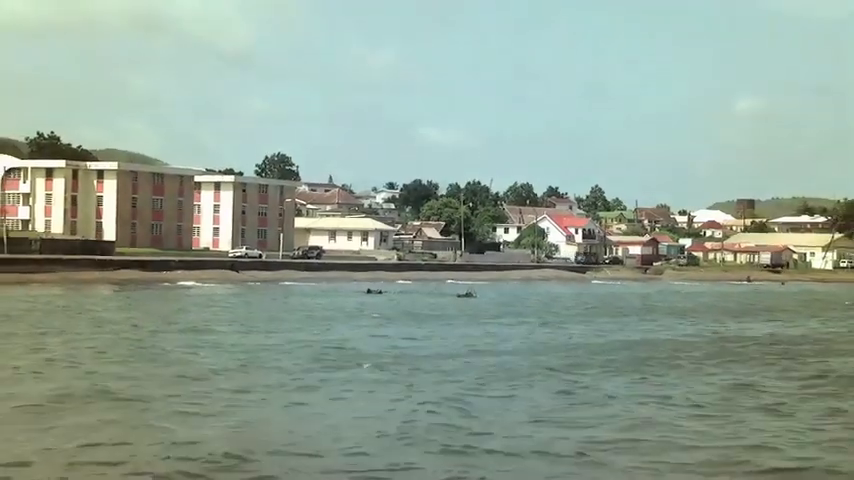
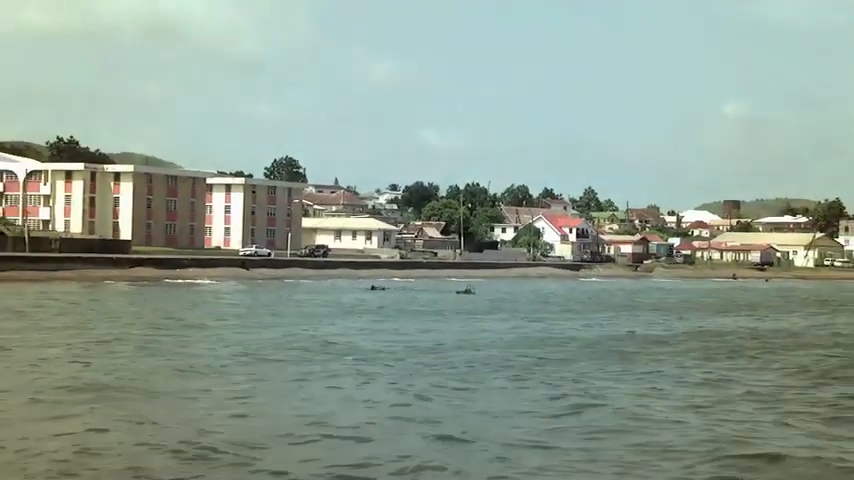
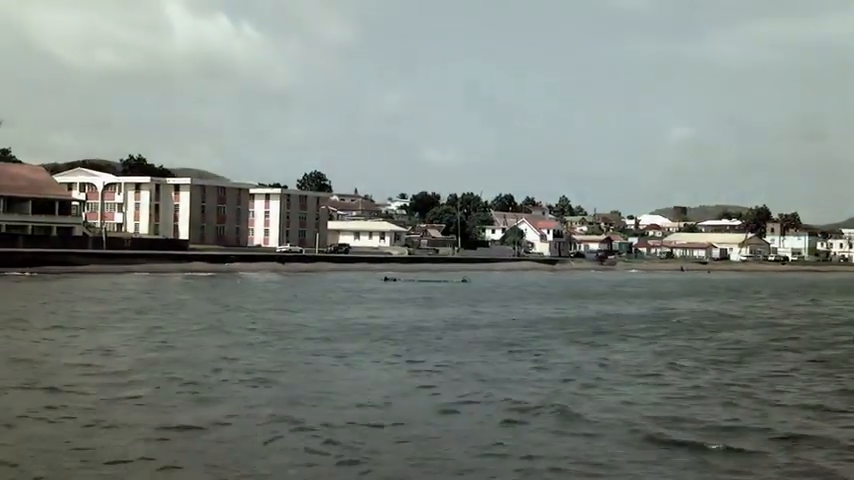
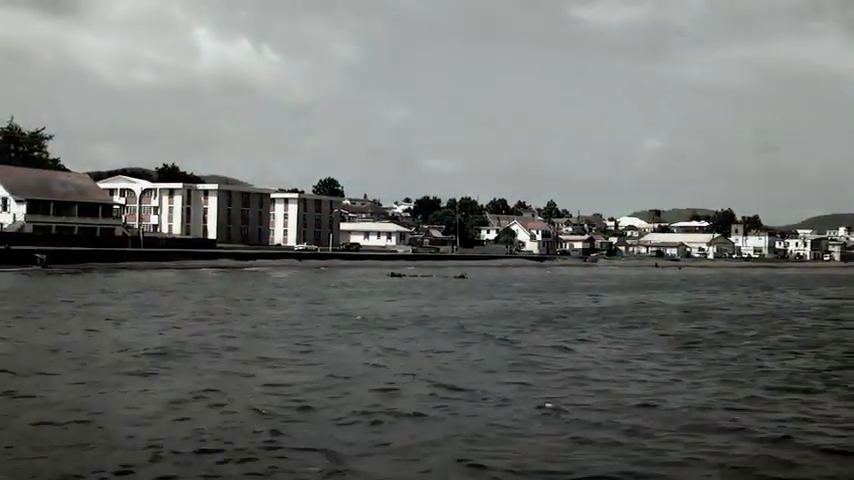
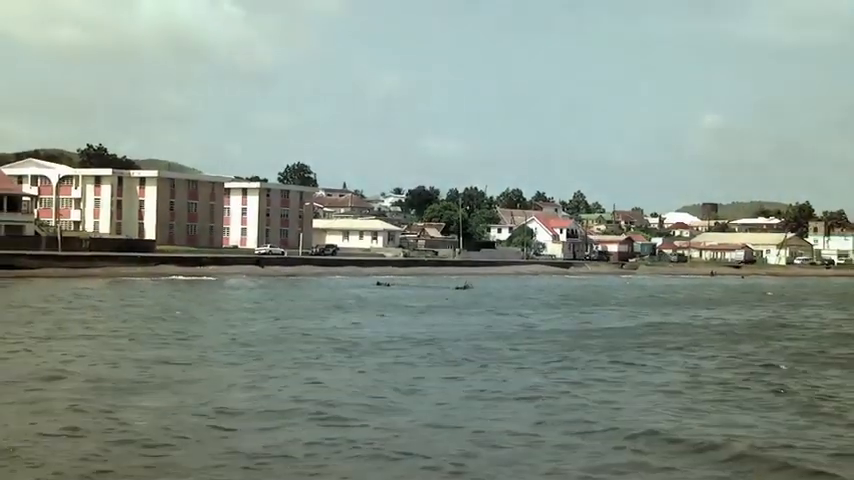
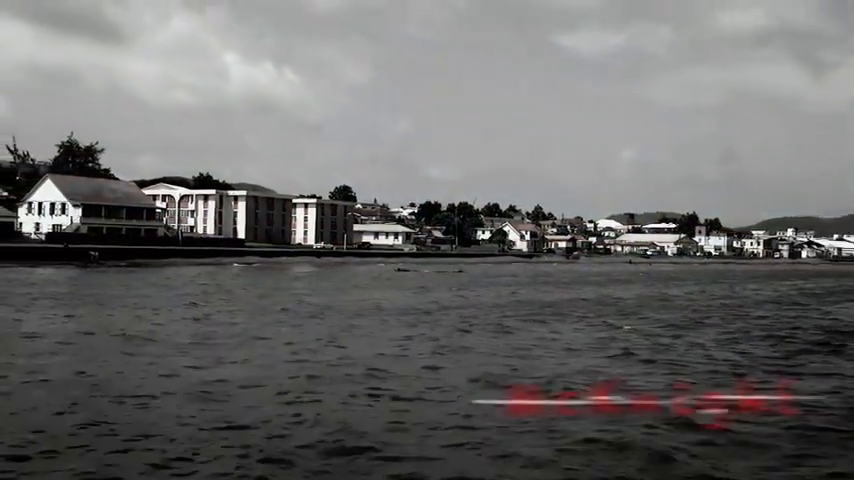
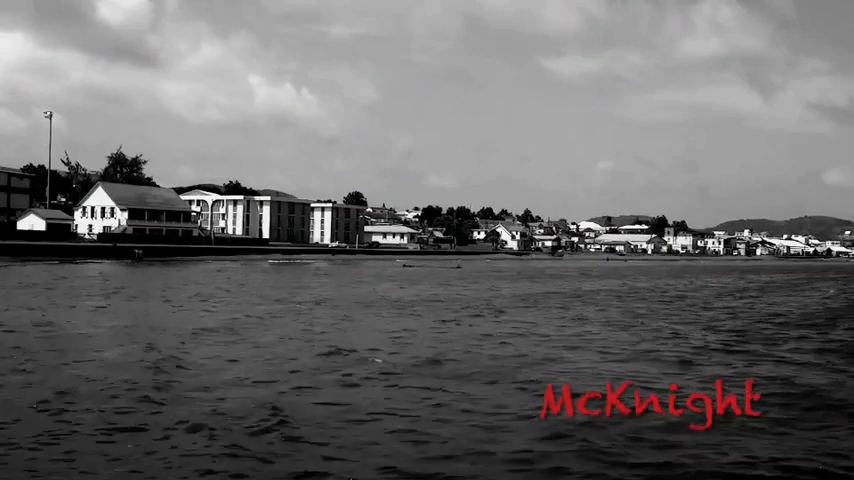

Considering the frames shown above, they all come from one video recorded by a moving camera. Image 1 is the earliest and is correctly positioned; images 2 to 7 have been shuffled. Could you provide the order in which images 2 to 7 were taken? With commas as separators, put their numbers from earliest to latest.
2, 5, 3, 4, 6, 7
